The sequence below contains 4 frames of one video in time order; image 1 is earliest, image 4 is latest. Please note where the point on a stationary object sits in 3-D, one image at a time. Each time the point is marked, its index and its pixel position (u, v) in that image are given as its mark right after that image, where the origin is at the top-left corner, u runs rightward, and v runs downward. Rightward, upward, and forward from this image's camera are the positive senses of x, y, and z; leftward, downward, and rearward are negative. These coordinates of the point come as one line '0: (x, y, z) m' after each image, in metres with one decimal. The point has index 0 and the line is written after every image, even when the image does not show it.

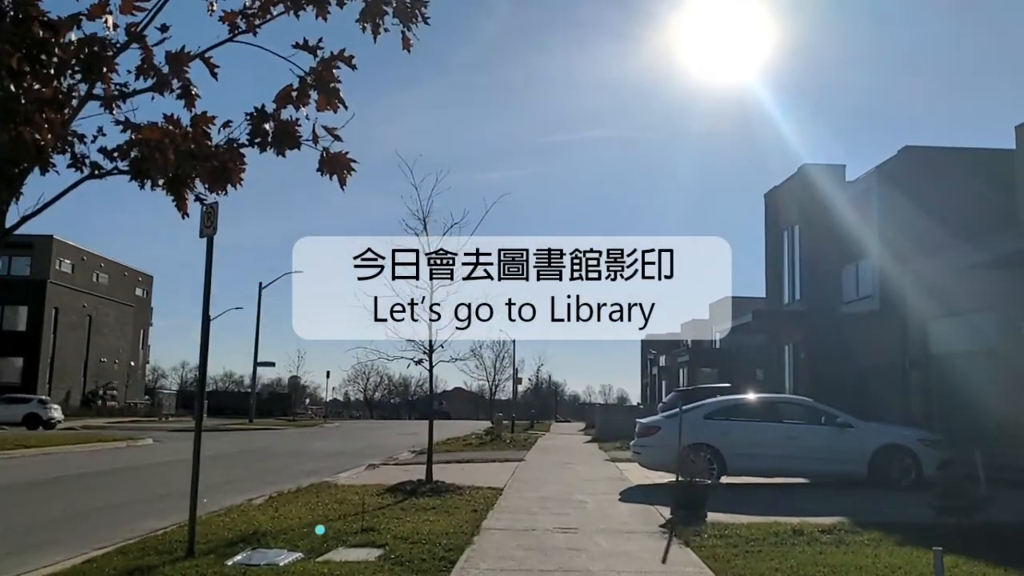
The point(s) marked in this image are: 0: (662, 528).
0: (+1.6, -2.5, +10.0) m
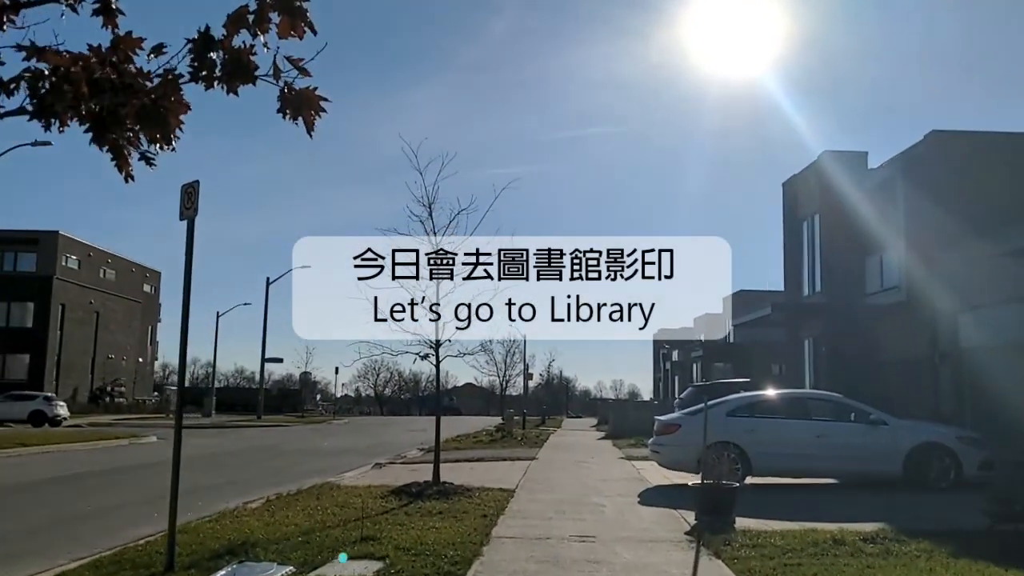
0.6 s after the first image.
0: (+1.7, -2.4, +9.2) m
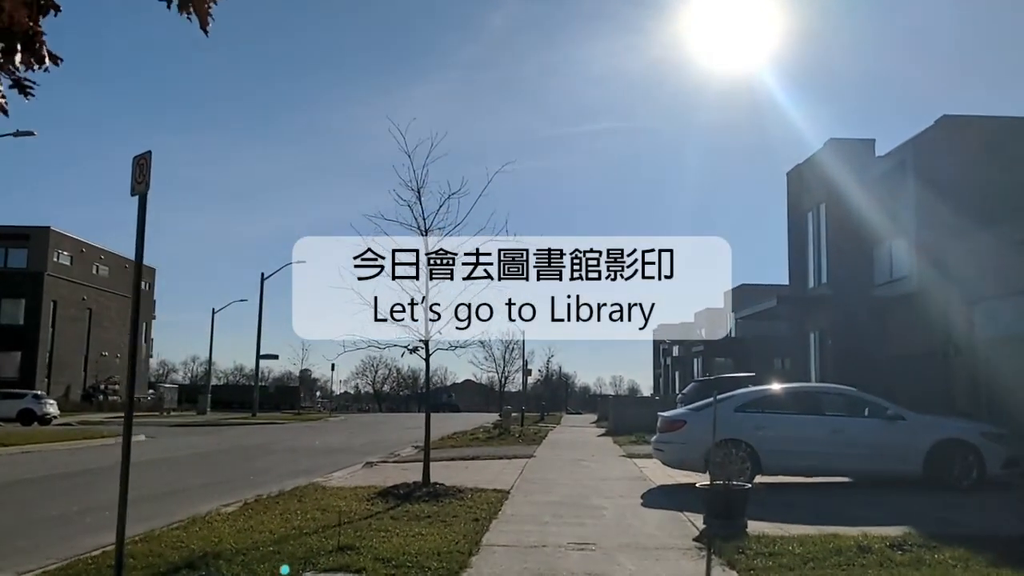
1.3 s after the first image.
0: (+1.6, -2.3, +8.4) m
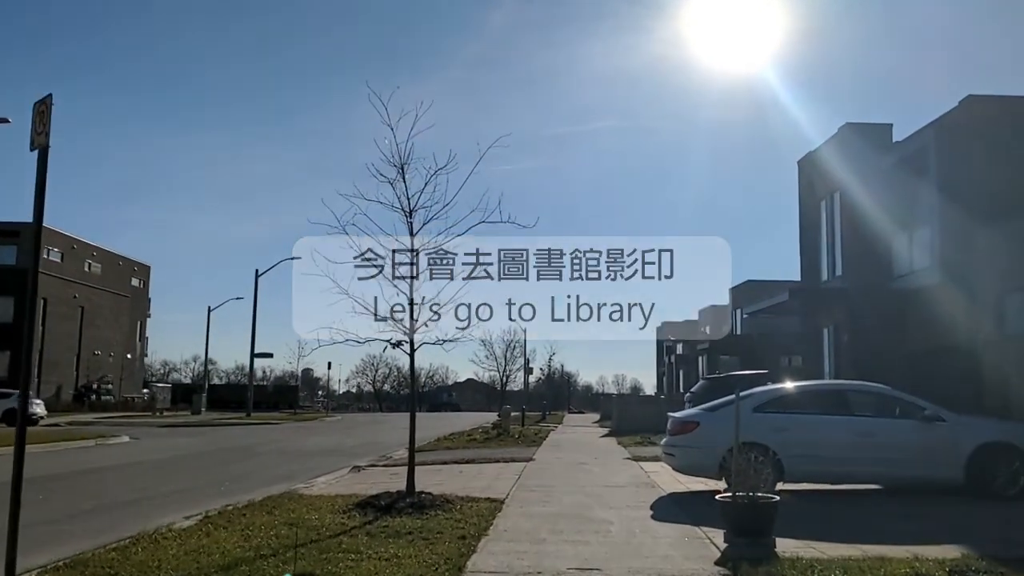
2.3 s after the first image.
0: (+1.6, -2.1, +7.1) m
